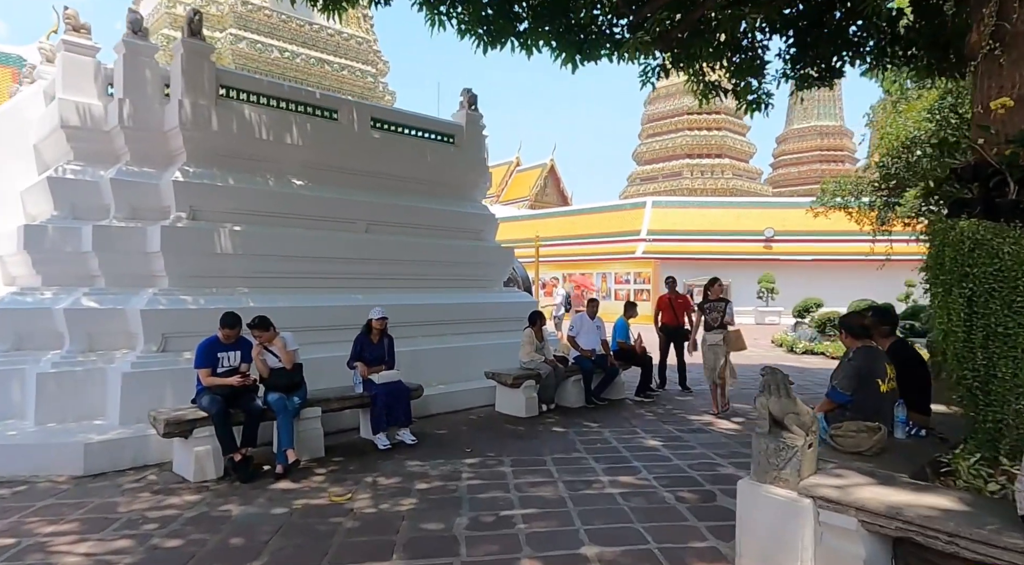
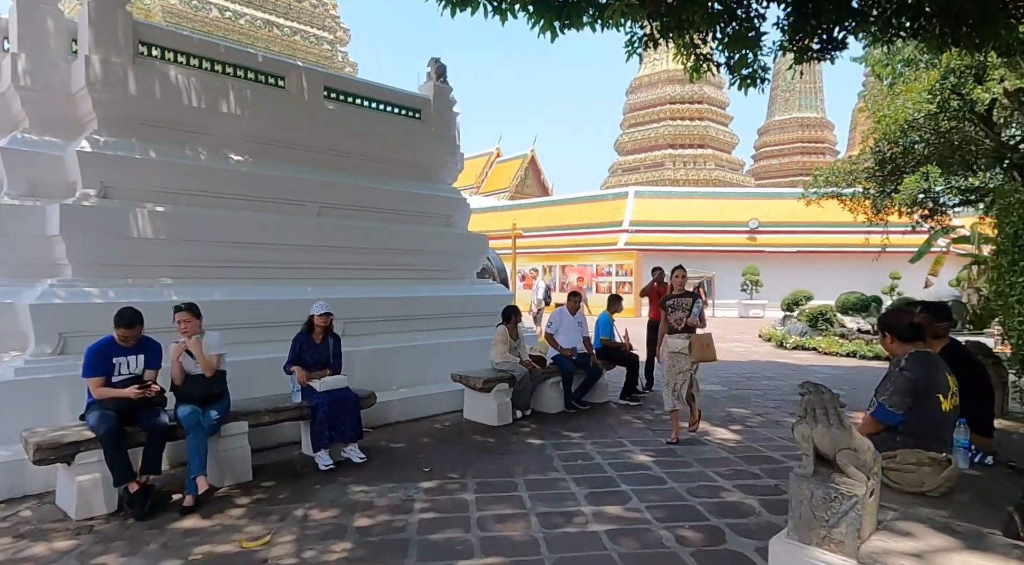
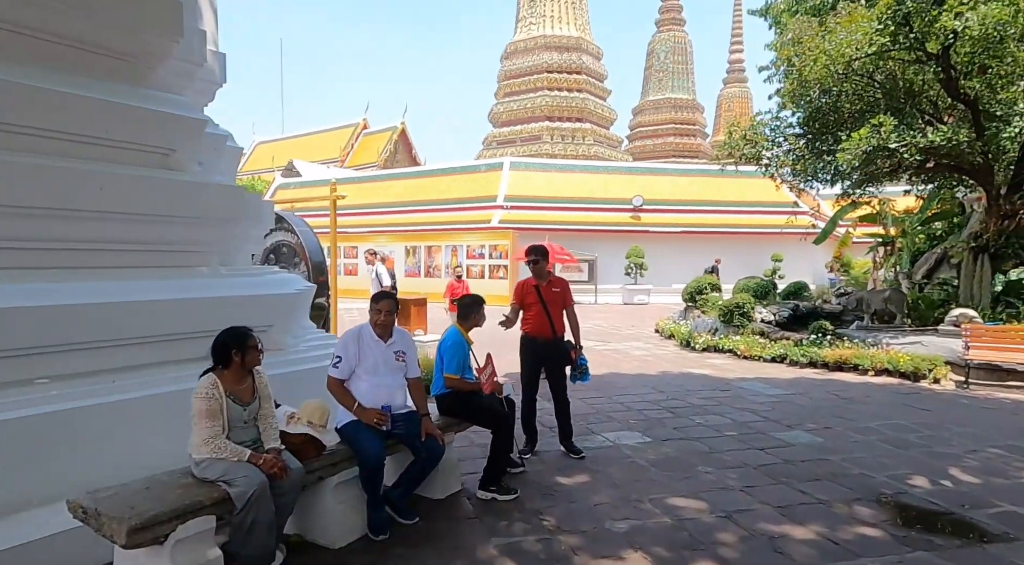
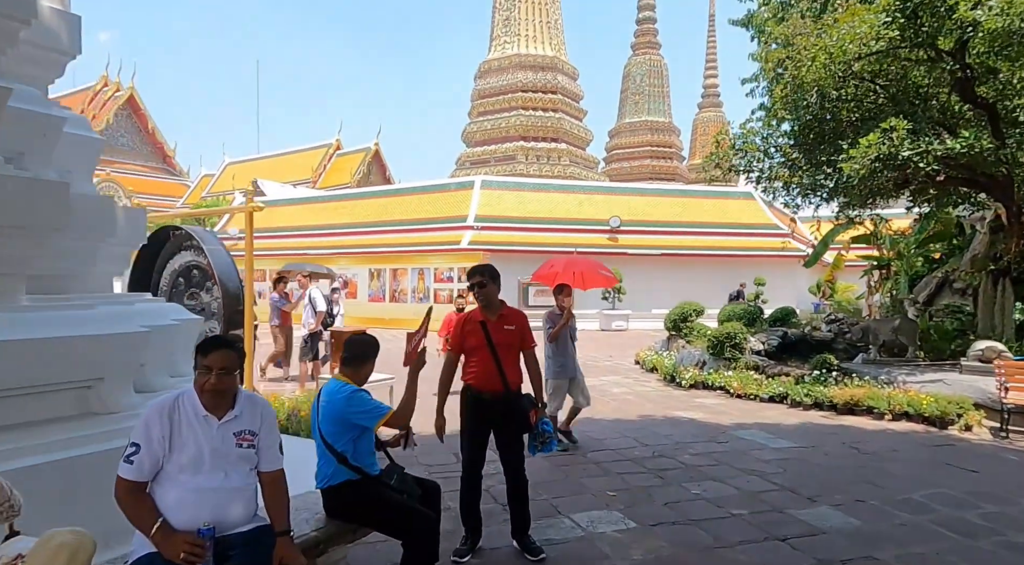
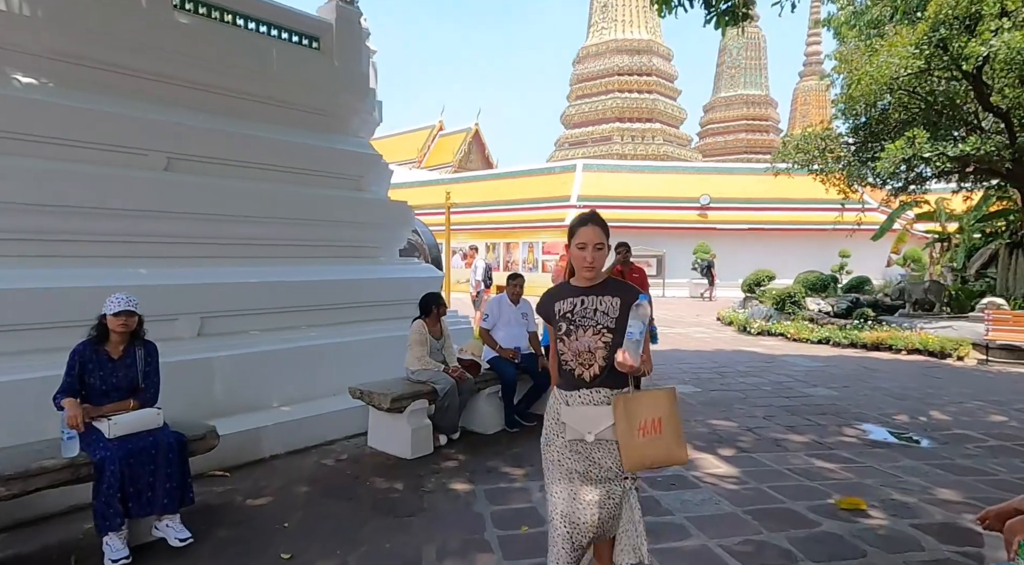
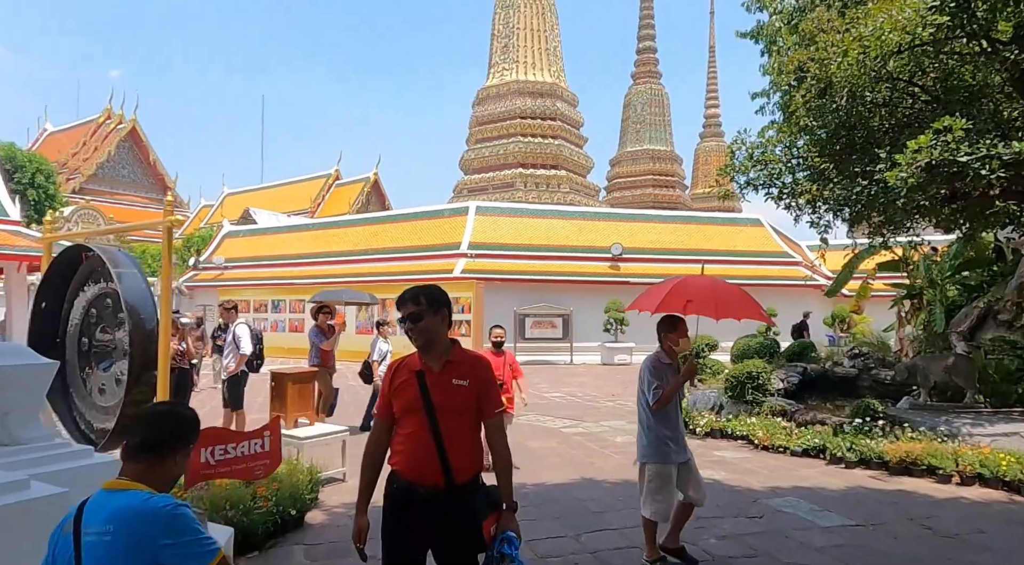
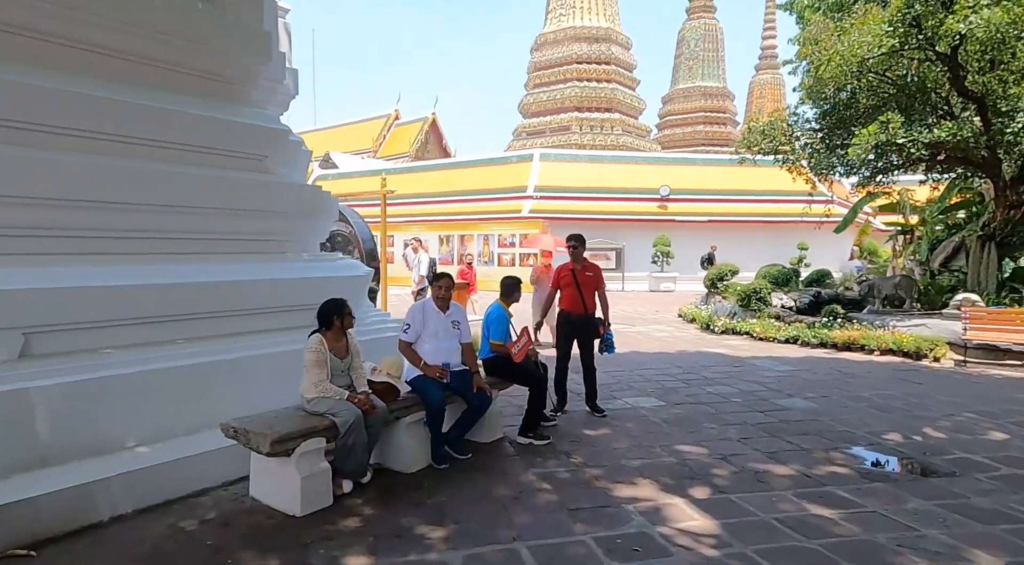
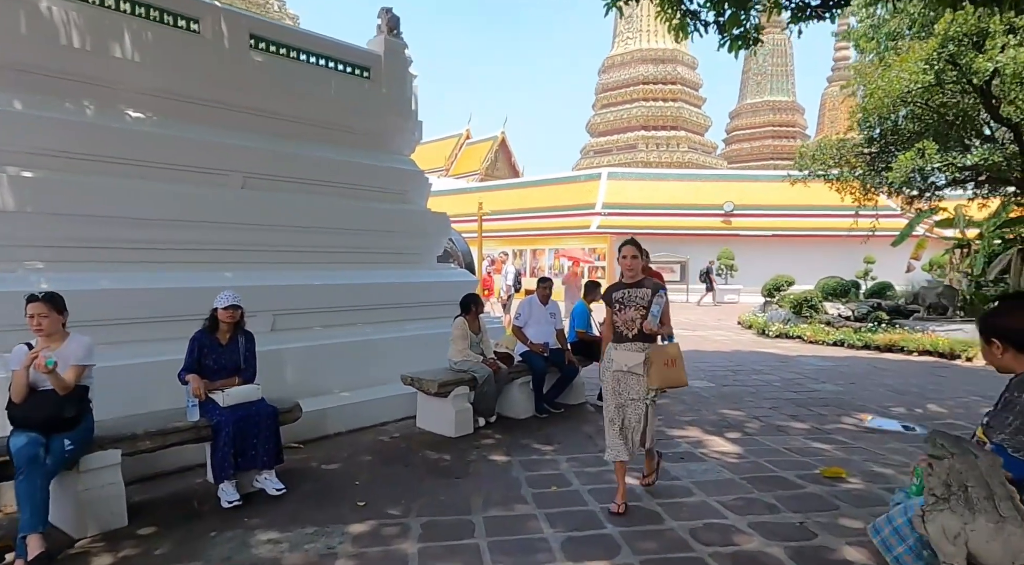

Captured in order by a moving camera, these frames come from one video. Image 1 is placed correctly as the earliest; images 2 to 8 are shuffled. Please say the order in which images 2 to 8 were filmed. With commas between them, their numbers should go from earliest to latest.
2, 8, 5, 7, 3, 4, 6
